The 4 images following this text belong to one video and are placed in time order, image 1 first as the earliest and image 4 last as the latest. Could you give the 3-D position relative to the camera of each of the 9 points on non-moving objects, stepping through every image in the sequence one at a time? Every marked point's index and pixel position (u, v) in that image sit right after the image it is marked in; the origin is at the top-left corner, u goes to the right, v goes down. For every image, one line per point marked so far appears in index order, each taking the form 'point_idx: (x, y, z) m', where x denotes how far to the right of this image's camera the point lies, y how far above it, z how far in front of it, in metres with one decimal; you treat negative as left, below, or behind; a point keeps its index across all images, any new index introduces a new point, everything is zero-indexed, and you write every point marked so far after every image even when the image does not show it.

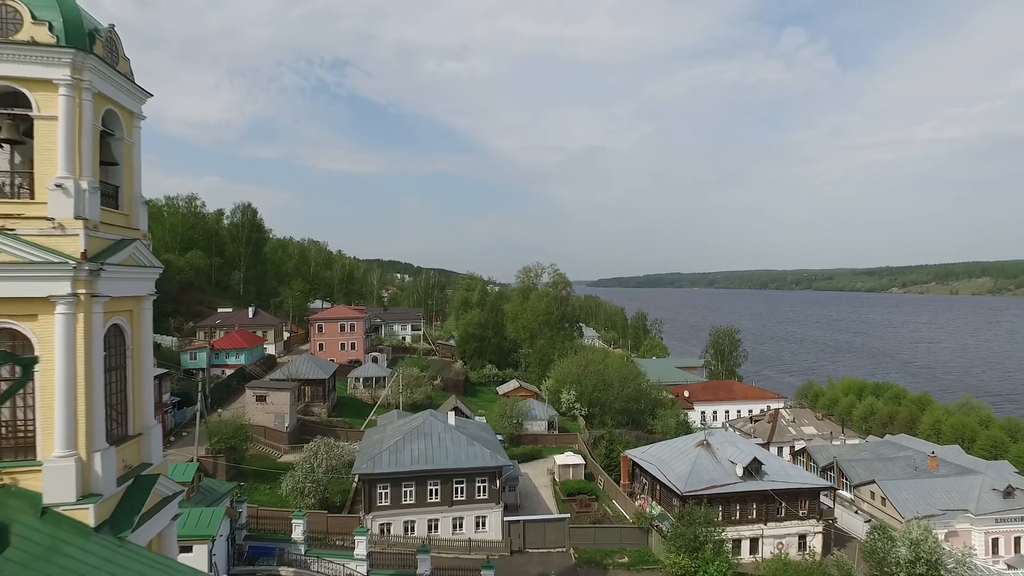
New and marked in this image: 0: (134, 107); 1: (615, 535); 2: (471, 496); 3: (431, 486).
0: (-6.2, +3.0, +9.3) m
1: (+3.6, -8.6, +19.7) m
2: (-1.4, -7.2, +19.7) m
3: (-2.8, -6.7, +19.4) m
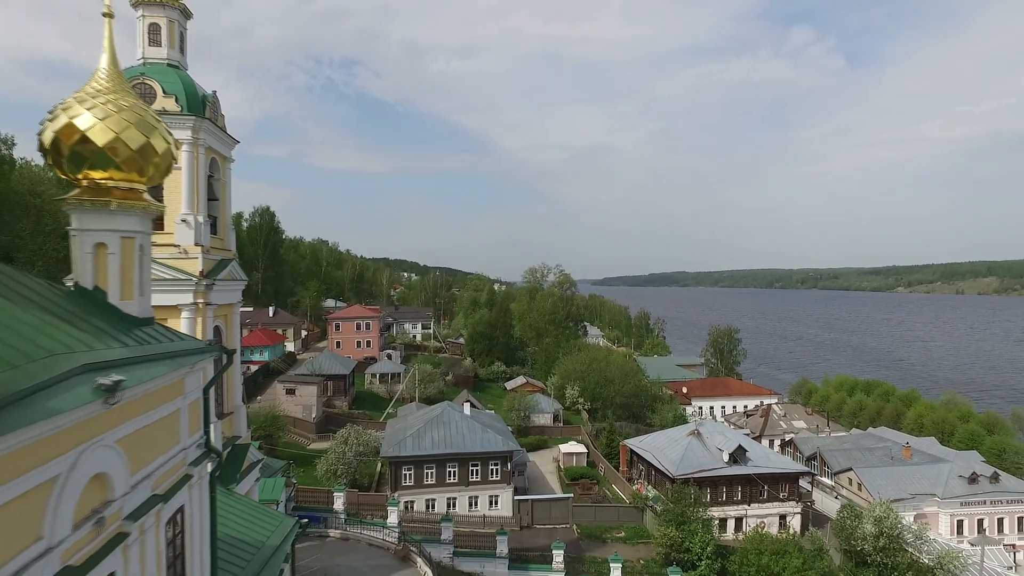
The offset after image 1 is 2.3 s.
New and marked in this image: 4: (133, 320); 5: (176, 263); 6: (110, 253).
0: (-5.9, +2.8, +11.8) m
1: (+4.0, -8.8, +22.1) m
2: (-1.0, -7.3, +22.1) m
3: (-2.4, -6.9, +21.9) m
4: (-3.7, -0.3, +5.4) m
5: (-6.1, +0.4, +10.2) m
6: (-3.8, +0.3, +5.4) m
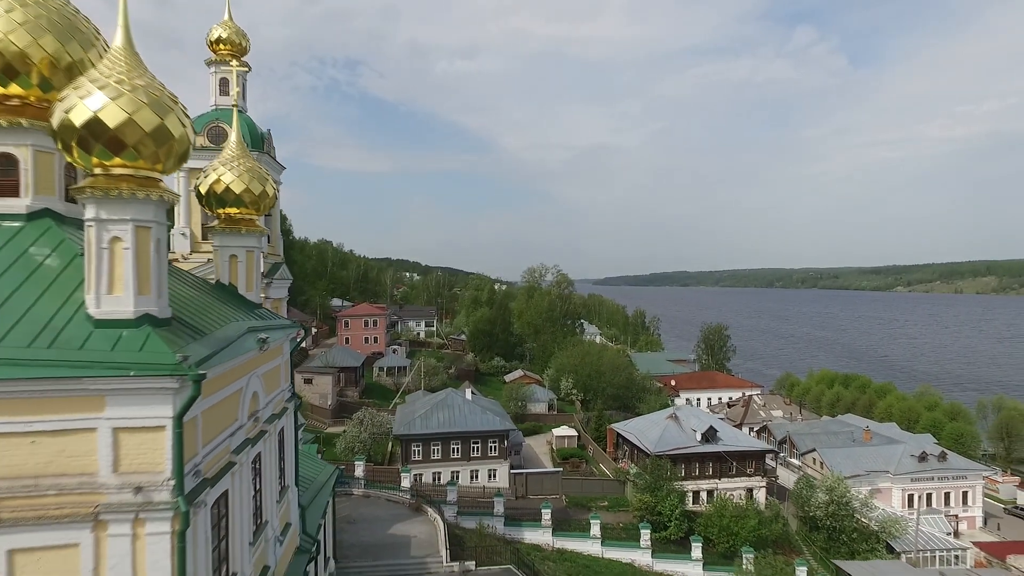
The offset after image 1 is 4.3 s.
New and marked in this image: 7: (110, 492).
0: (-6.1, +2.9, +14.7) m
1: (+3.8, -8.7, +25.1) m
2: (-1.2, -7.3, +25.0) m
3: (-2.5, -6.8, +24.8) m
4: (-3.9, -0.2, +8.4) m
5: (-6.2, +0.5, +13.2) m
6: (-4.0, +0.4, +8.4) m
7: (-3.3, -1.7, +4.7) m
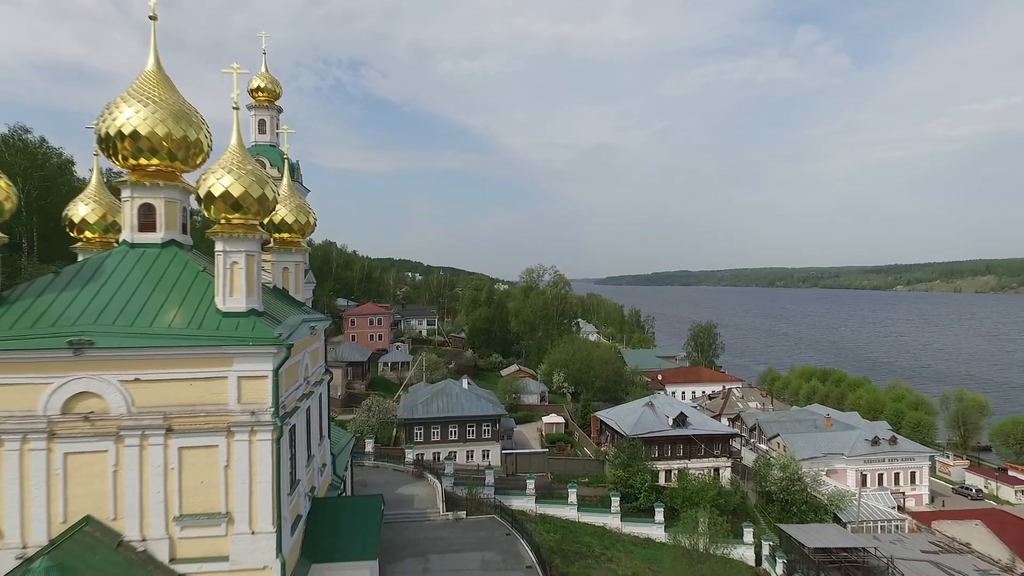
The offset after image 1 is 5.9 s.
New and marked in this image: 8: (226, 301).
0: (-6.6, +2.8, +17.9) m
1: (+3.4, -8.7, +28.2) m
2: (-1.6, -7.3, +28.2) m
3: (-3.0, -6.9, +28.0) m
4: (-4.3, -0.3, +11.5) m
5: (-6.7, +0.4, +16.4) m
6: (-4.5, +0.3, +11.6) m
7: (-3.8, -1.7, +7.8) m
8: (-4.1, -0.2, +8.1) m
